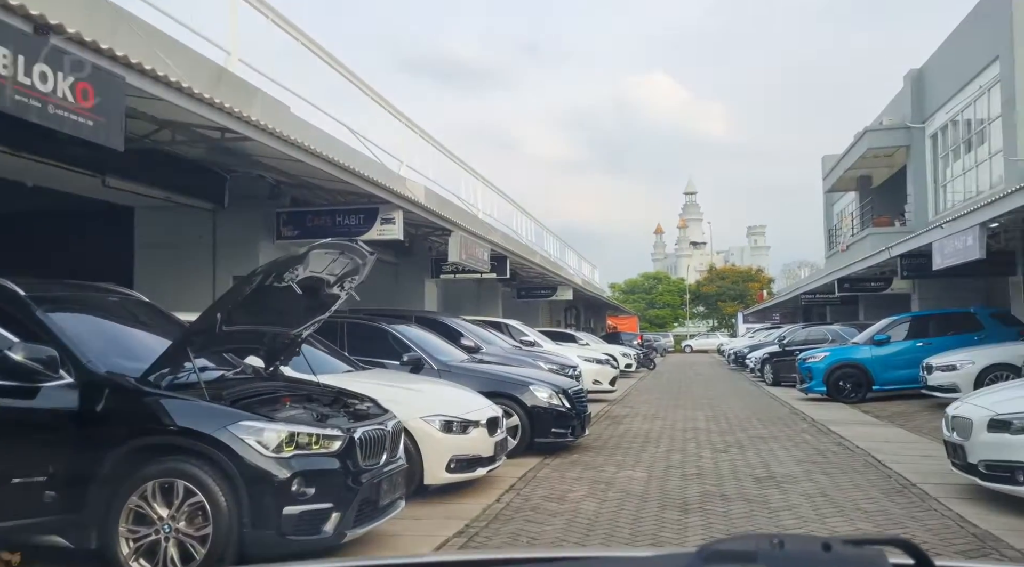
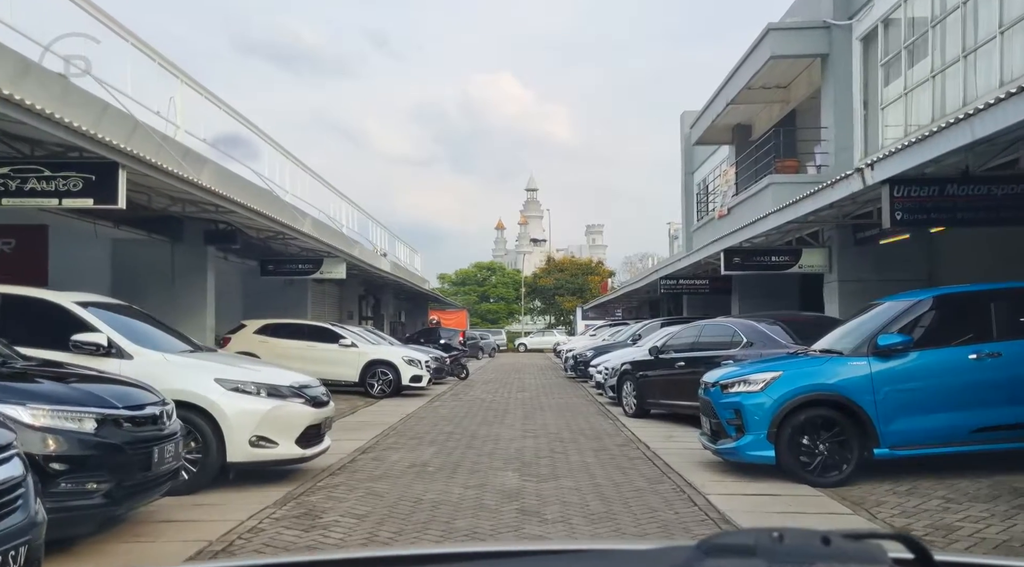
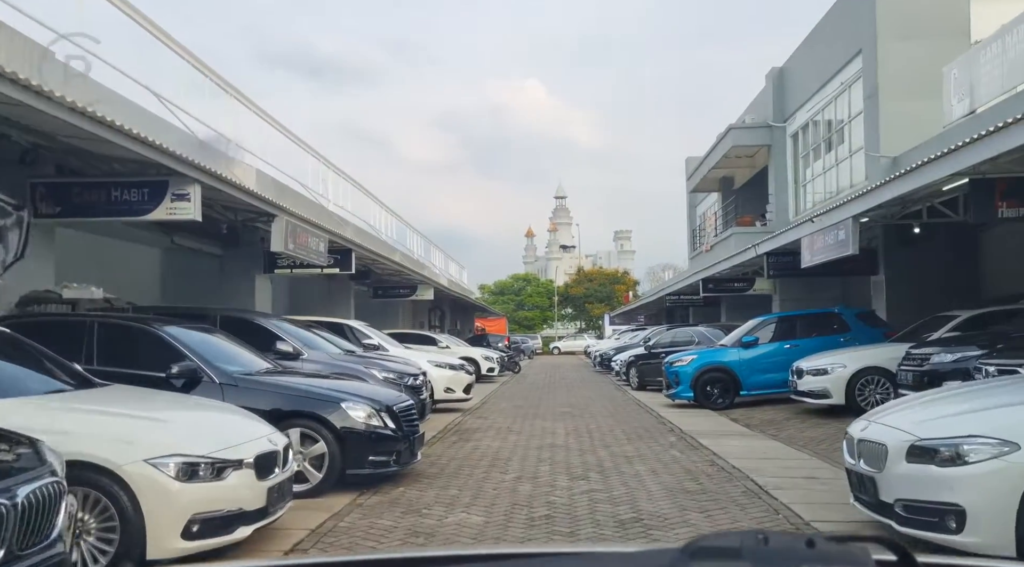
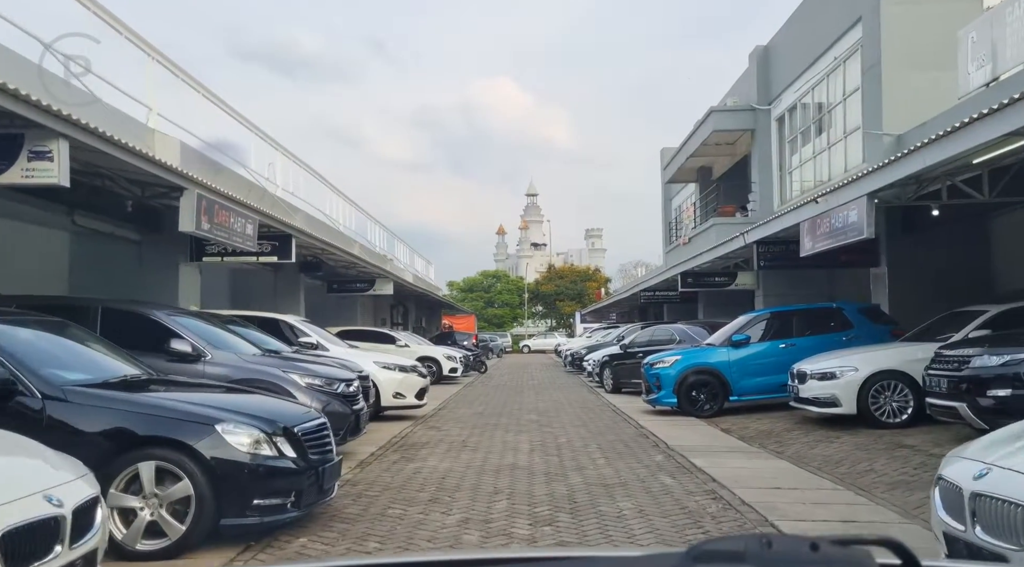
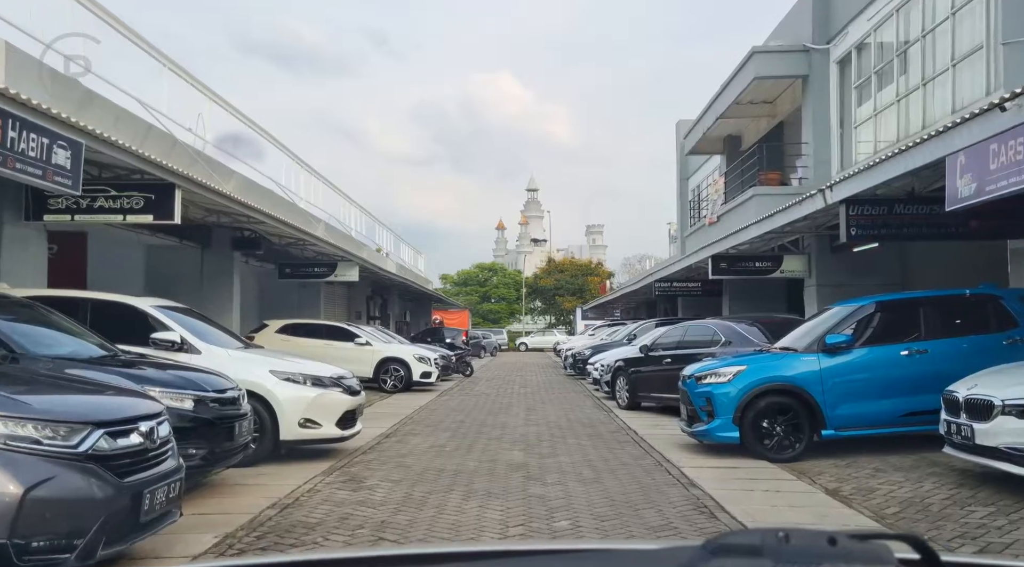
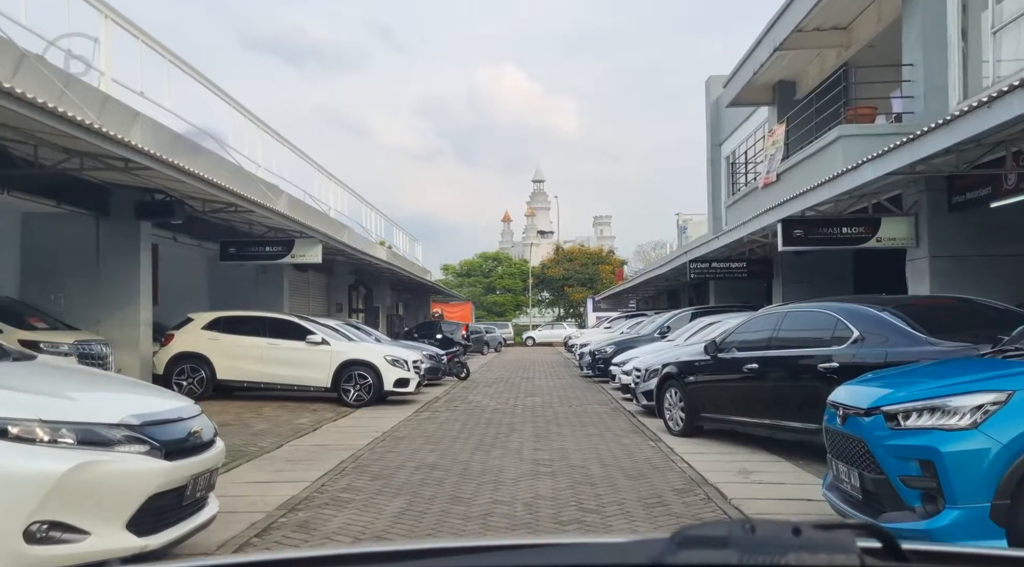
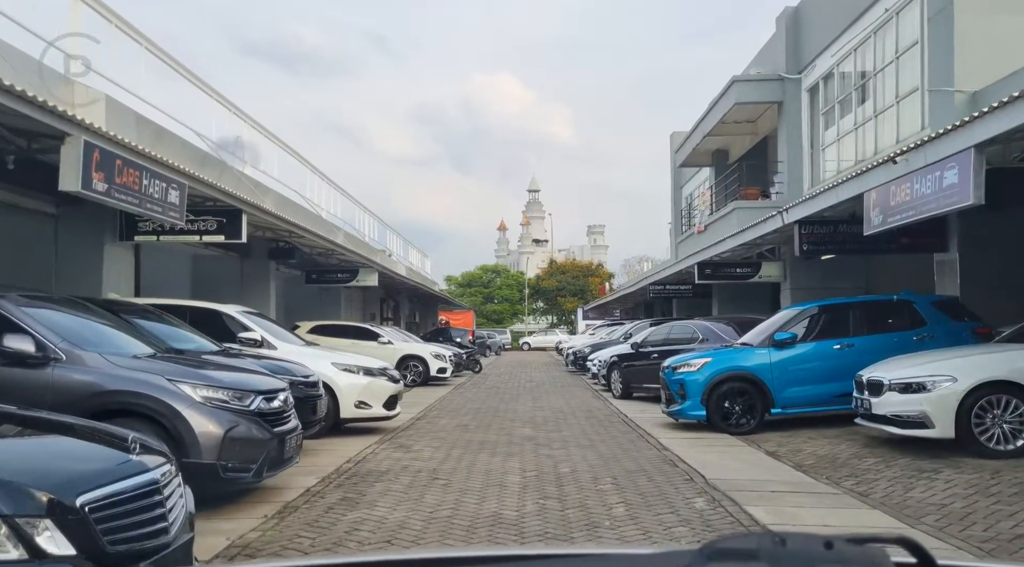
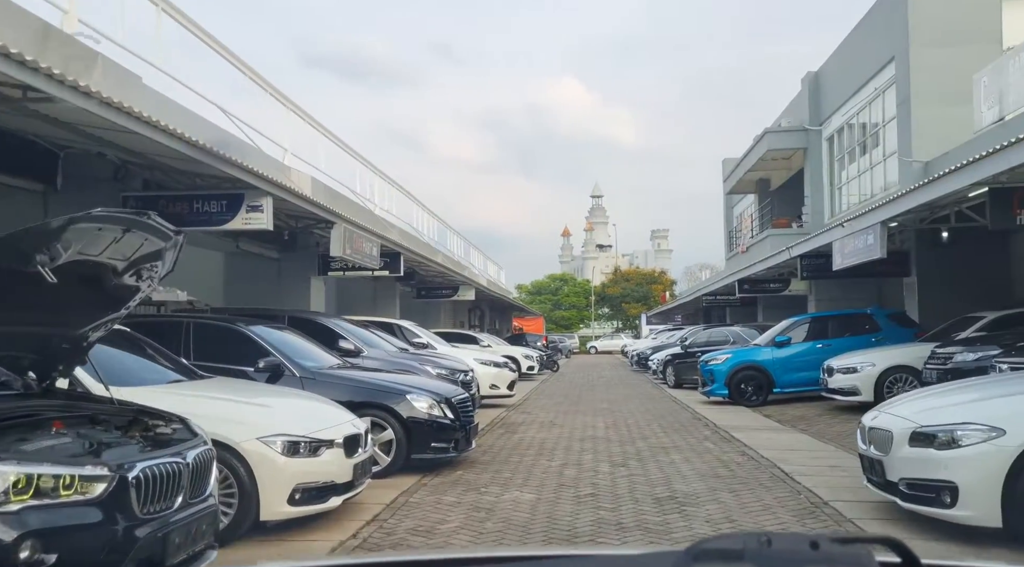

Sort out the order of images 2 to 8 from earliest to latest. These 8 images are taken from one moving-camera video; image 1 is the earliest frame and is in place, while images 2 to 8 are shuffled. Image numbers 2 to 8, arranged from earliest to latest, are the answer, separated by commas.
8, 3, 4, 7, 5, 2, 6
